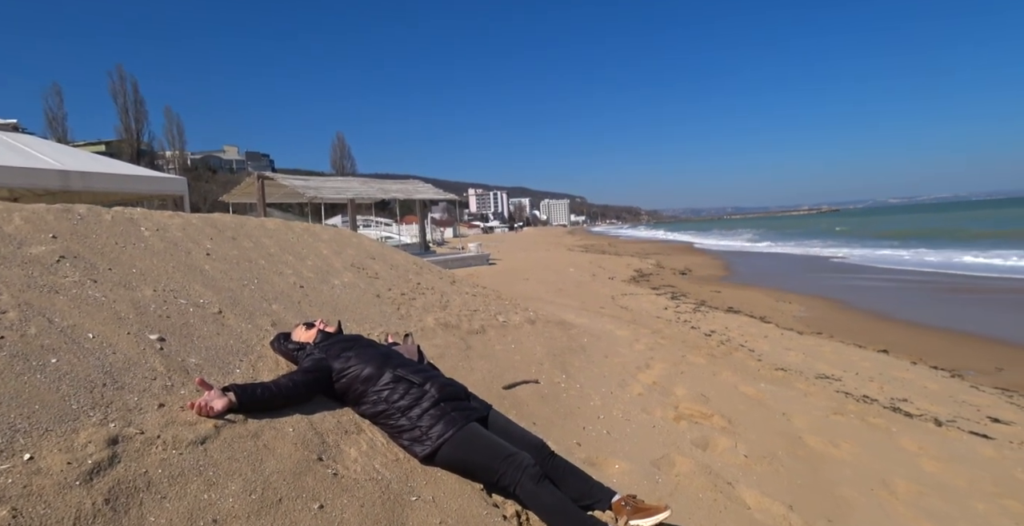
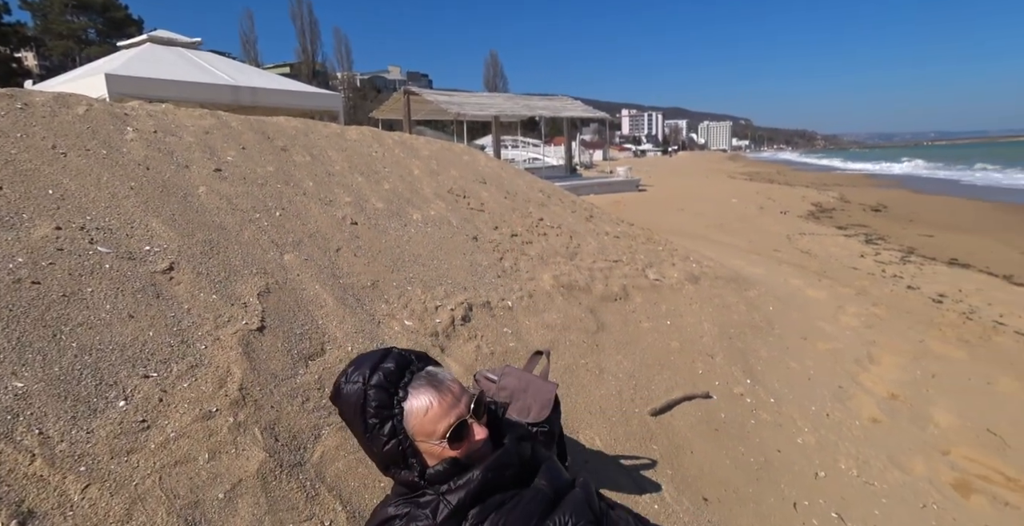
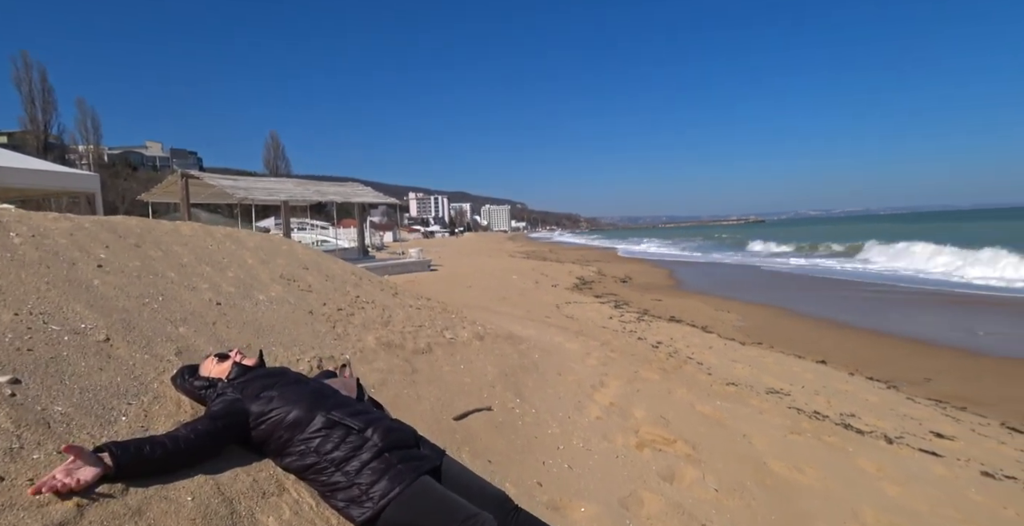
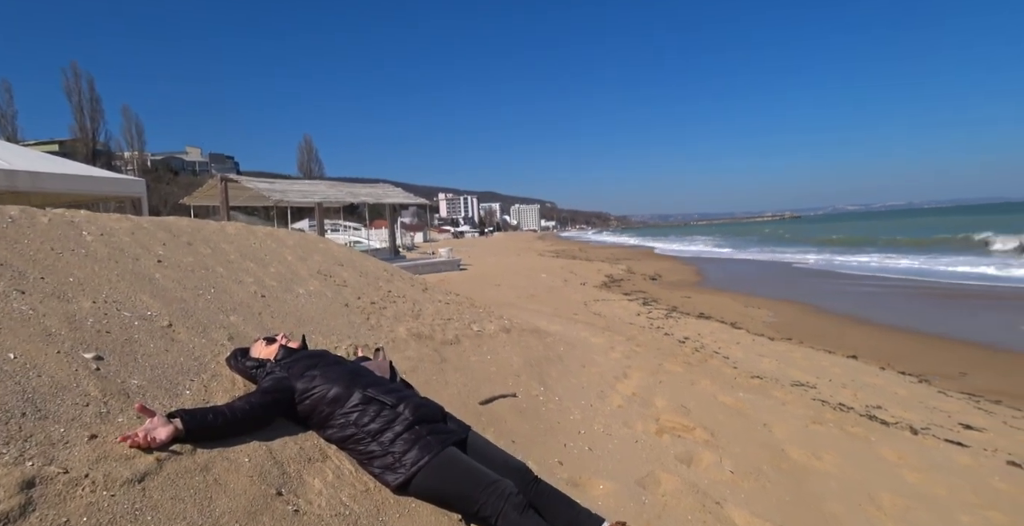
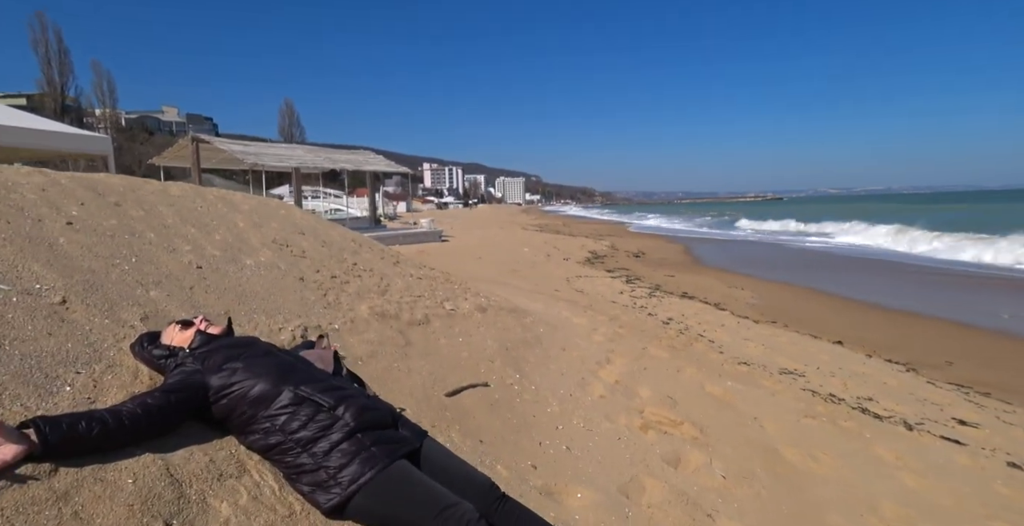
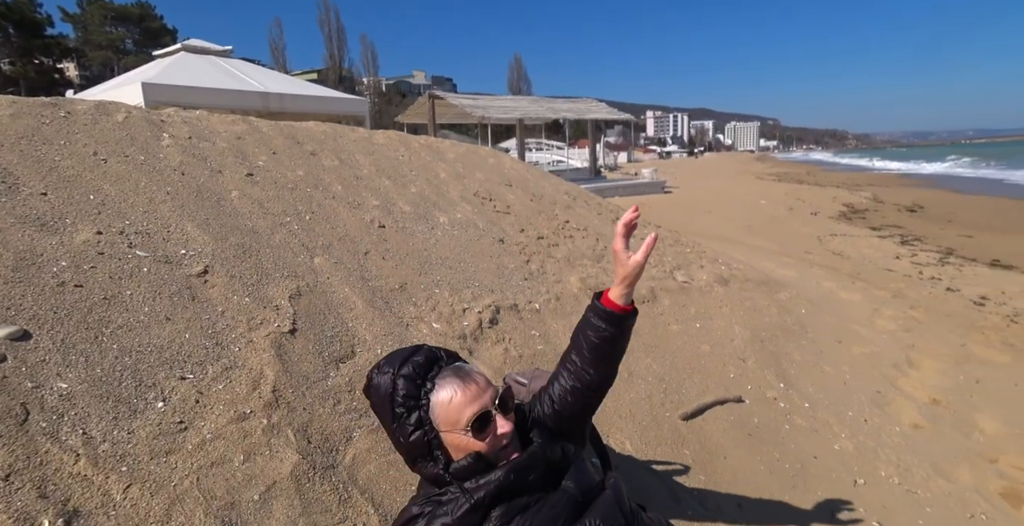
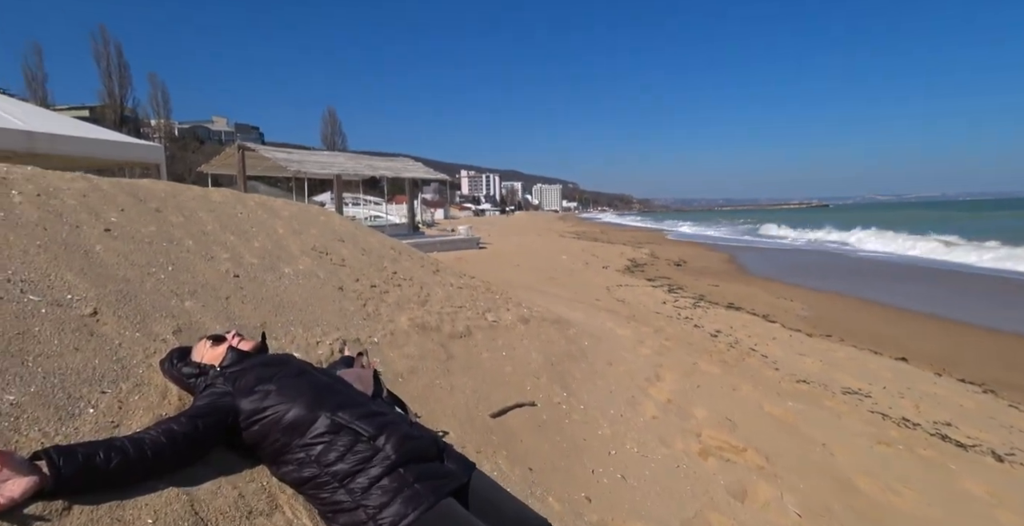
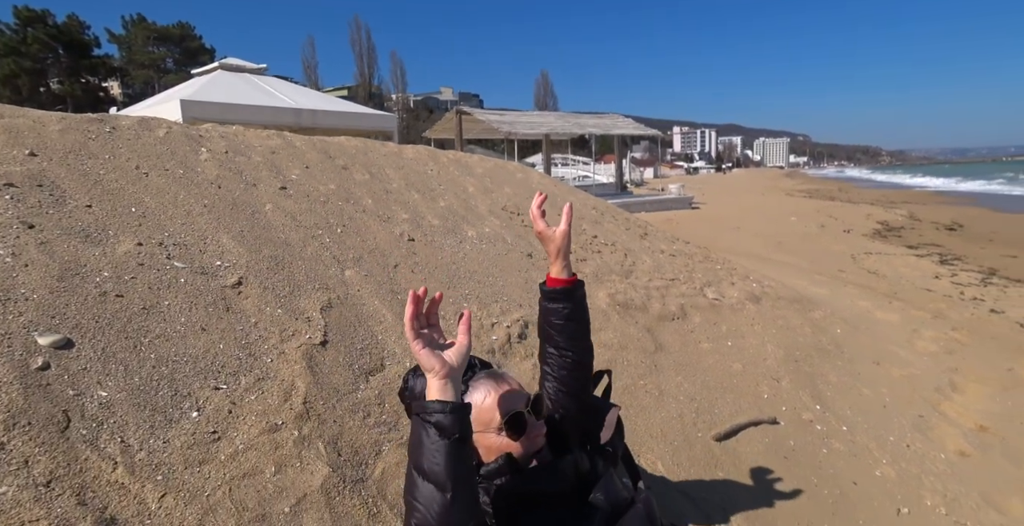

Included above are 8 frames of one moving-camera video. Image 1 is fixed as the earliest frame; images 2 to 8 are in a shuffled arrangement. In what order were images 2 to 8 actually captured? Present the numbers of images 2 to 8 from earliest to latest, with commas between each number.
4, 3, 5, 7, 8, 6, 2
